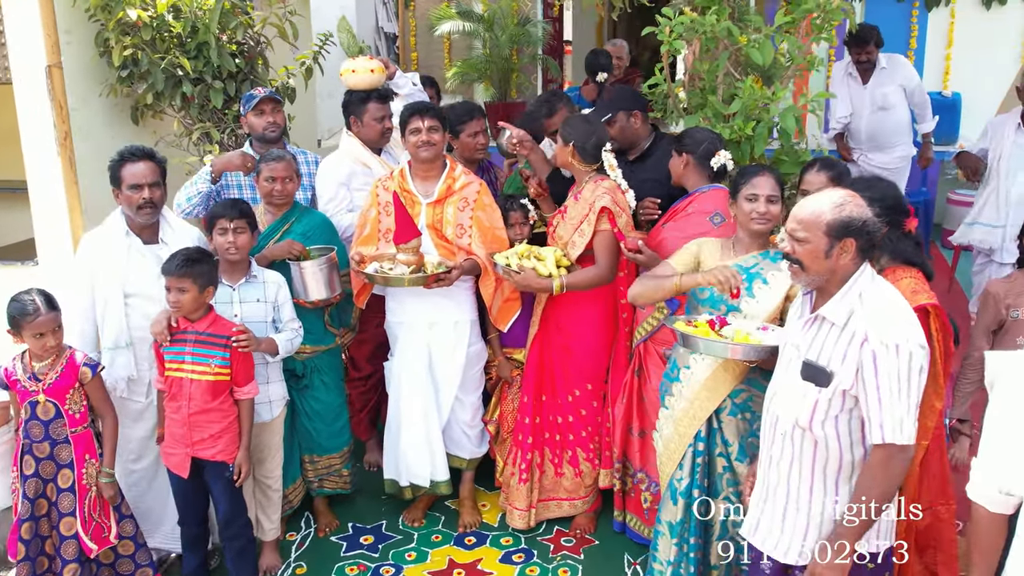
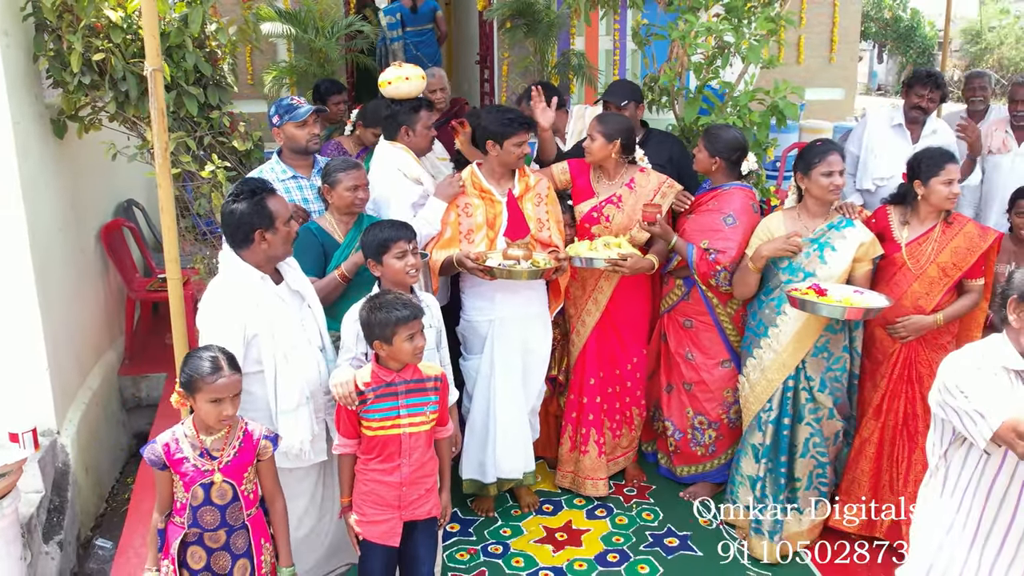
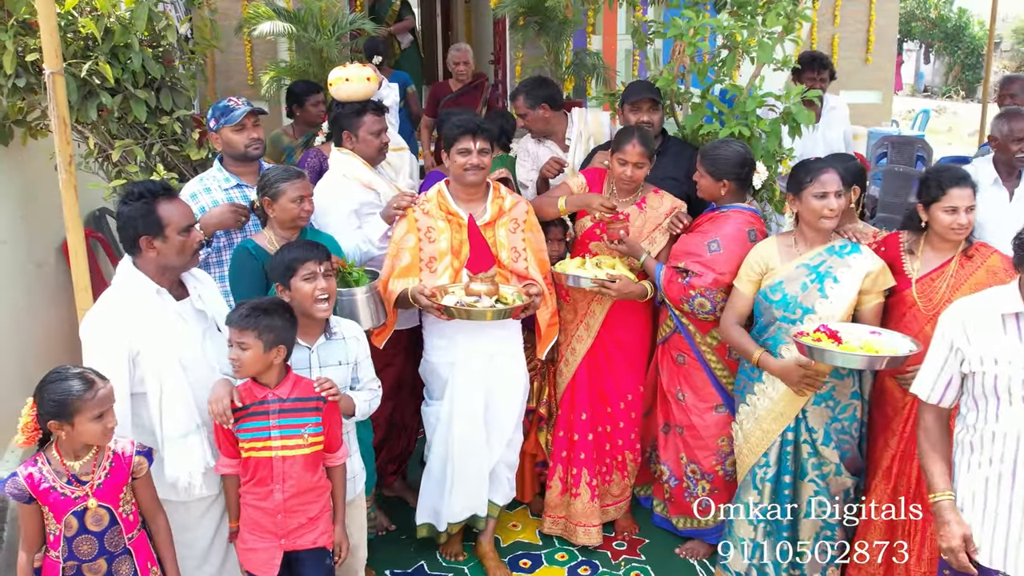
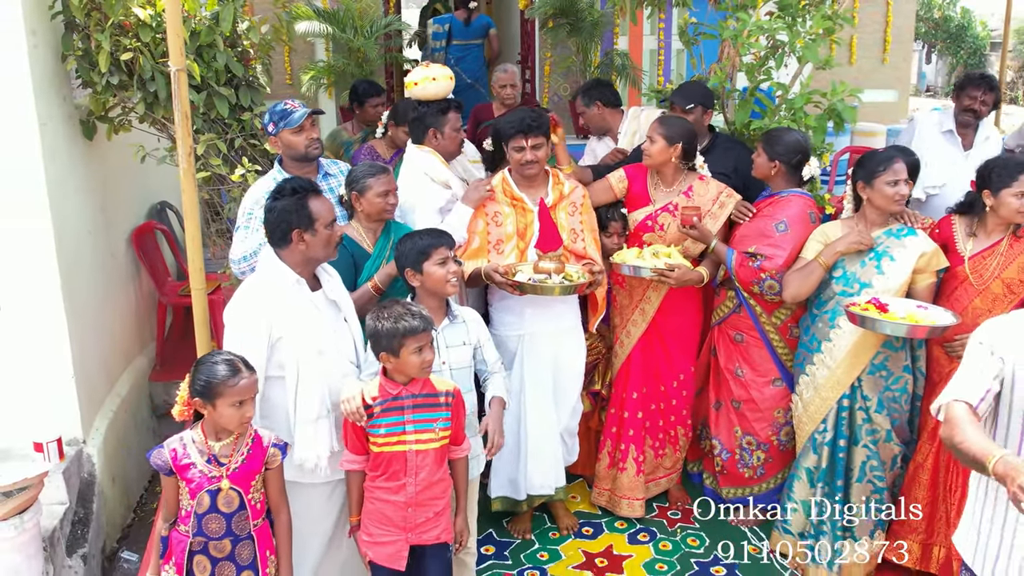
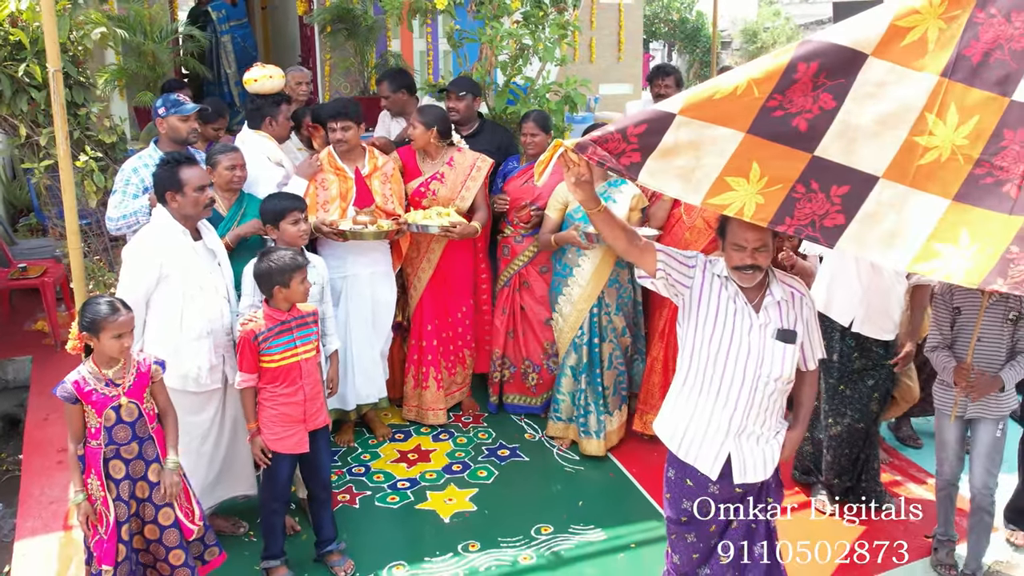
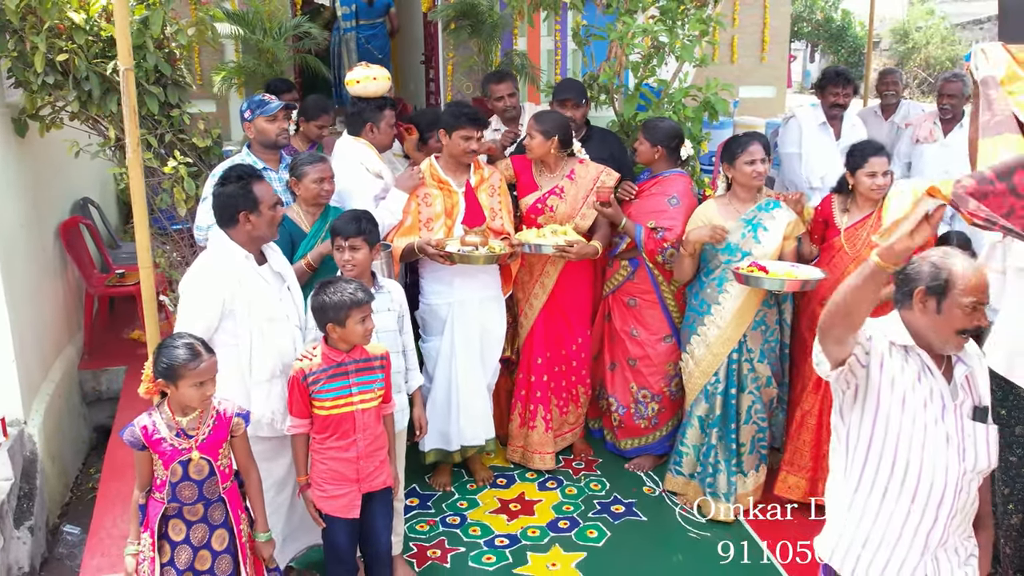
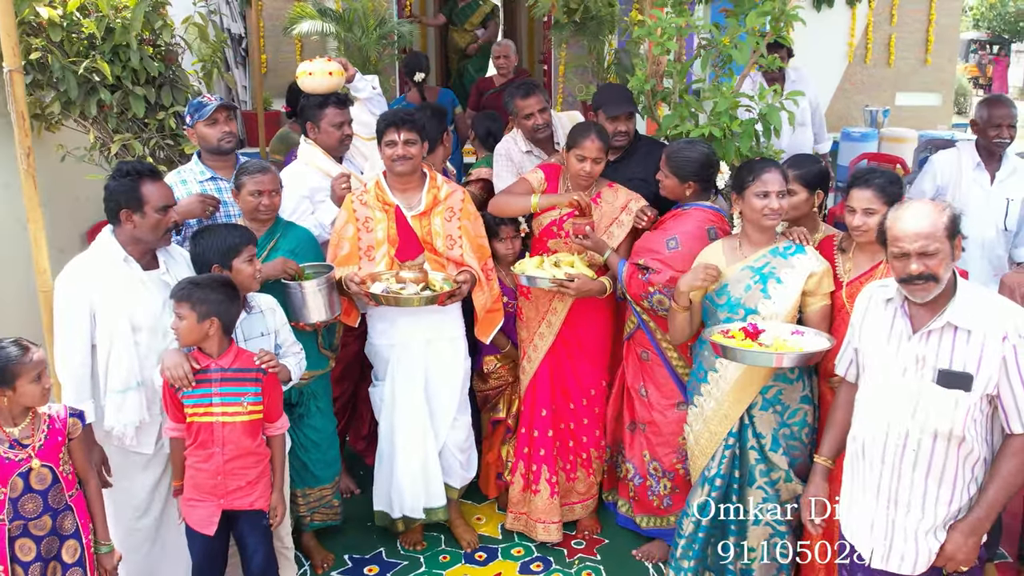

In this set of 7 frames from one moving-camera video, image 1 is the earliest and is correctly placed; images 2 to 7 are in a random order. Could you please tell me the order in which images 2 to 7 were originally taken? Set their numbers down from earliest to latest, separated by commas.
7, 3, 4, 2, 6, 5
